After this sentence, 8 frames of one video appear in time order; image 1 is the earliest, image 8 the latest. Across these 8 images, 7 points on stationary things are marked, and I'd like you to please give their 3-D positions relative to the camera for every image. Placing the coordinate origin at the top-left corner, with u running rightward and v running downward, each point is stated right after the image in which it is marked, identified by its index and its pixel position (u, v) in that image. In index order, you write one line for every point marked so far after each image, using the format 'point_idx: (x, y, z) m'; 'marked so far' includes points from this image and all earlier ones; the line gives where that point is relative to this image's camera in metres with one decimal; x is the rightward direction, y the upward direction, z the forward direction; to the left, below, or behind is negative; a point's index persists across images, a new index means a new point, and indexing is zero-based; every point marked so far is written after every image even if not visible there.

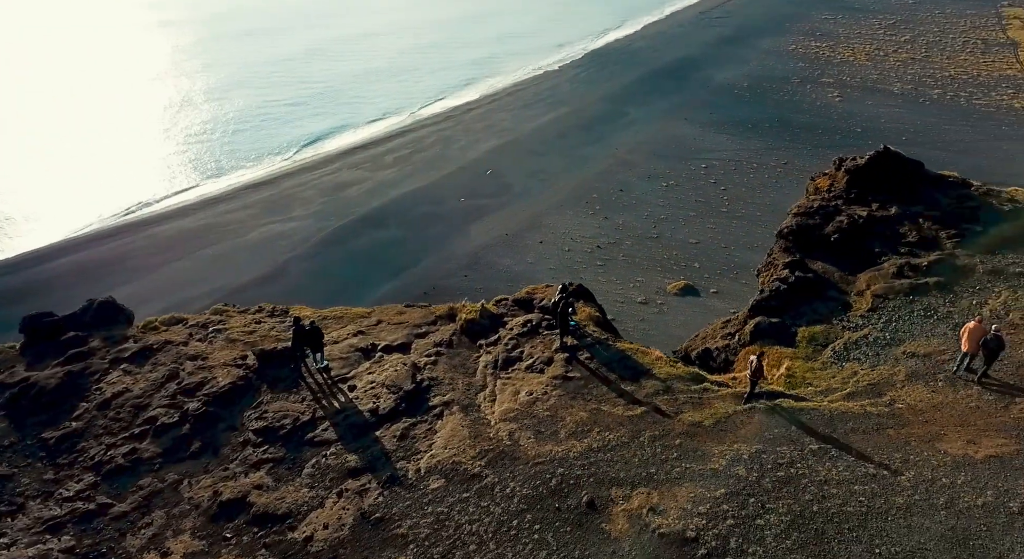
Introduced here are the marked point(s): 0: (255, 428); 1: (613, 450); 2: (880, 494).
0: (-5.7, -3.3, +18.1) m
1: (+1.9, -3.2, +15.8) m
2: (+6.1, -3.6, +13.6) m
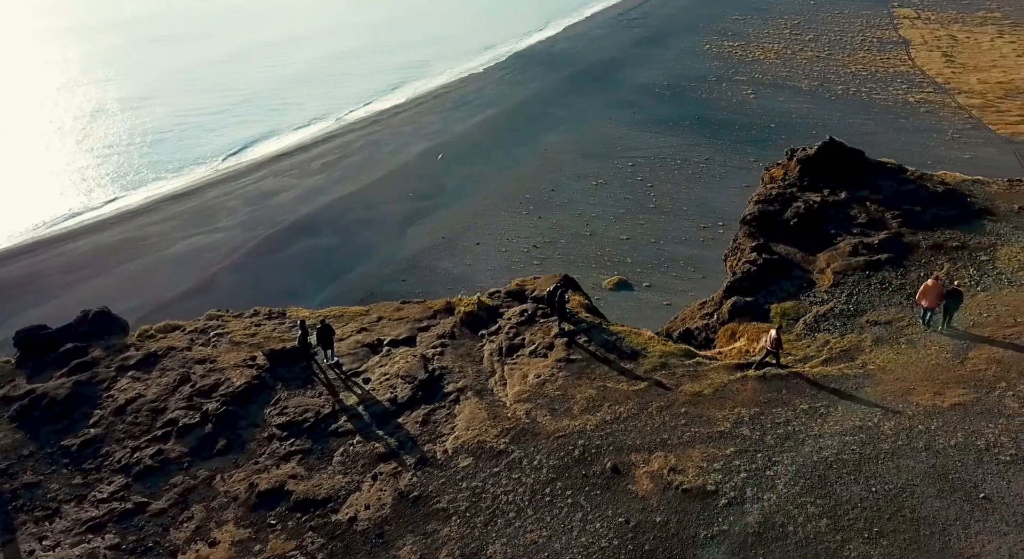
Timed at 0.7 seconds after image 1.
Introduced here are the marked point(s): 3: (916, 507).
0: (-5.4, -3.3, +18.9) m
1: (+2.3, -2.9, +17.3) m
2: (+6.8, -3.1, +15.5) m
3: (+6.9, -3.8, +13.8) m
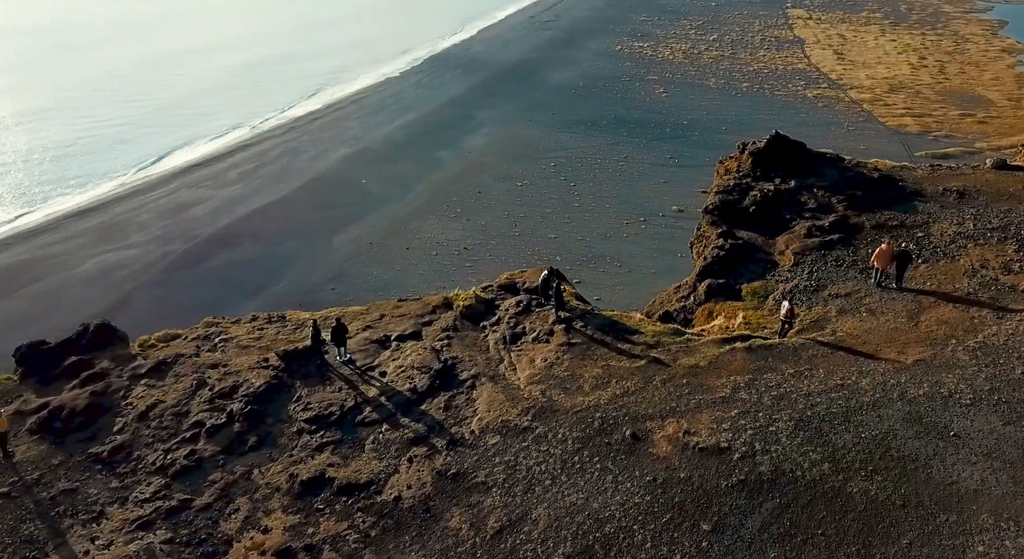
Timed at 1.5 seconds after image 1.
0: (-5.0, -3.4, +19.9) m
1: (+2.8, -2.6, +19.1) m
2: (+7.4, -2.6, +17.8) m
3: (+7.7, -3.3, +16.1) m
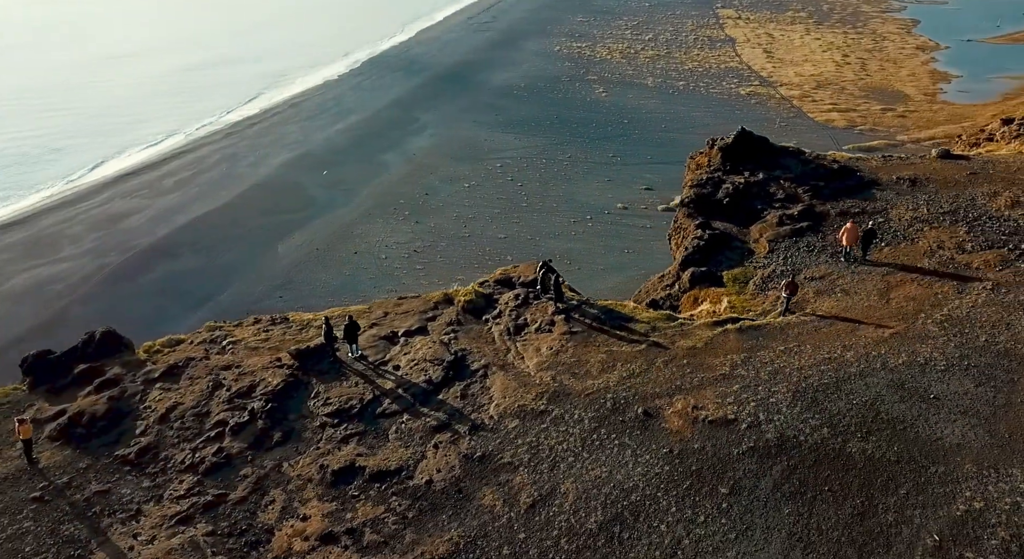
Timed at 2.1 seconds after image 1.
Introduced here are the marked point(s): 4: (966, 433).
0: (-4.7, -3.4, +20.7) m
1: (+3.1, -2.4, +20.5) m
2: (+7.8, -2.1, +19.5) m
3: (+8.3, -2.8, +17.9) m
4: (+9.5, -3.2, +17.1) m
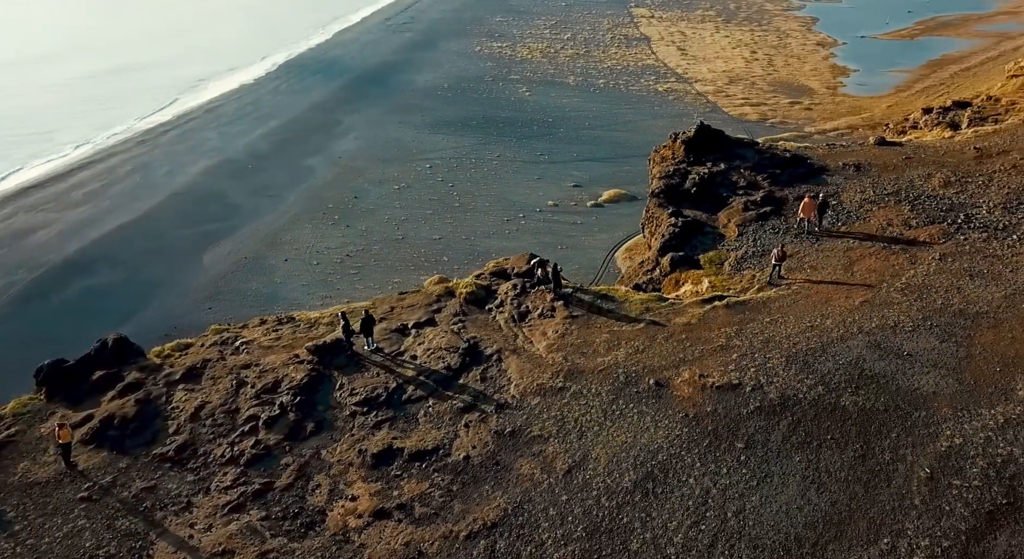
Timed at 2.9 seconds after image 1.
0: (-4.2, -3.3, +21.8) m
1: (+3.6, -1.9, +22.4) m
2: (+8.3, -1.5, +21.8) m
3: (+8.9, -2.2, +20.3) m
4: (+10.3, -2.4, +19.7) m
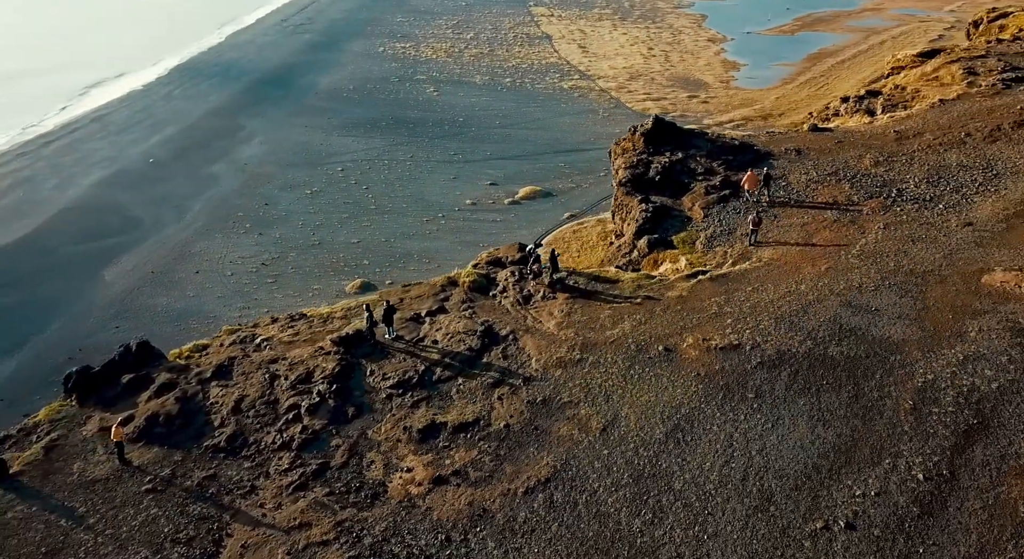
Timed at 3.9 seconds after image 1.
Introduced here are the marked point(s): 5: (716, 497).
0: (-3.6, -3.0, +23.4) m
1: (+4.0, -1.3, +24.8) m
2: (+8.8, -0.6, +24.9) m
3: (+9.6, -1.2, +23.4) m
4: (+11.0, -1.4, +22.9) m
5: (+4.6, -4.9, +18.4) m
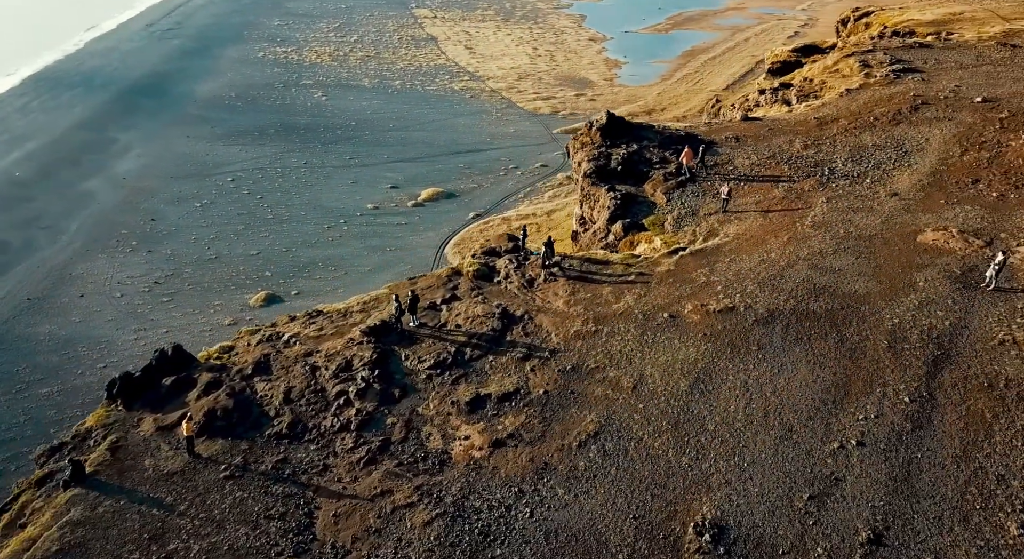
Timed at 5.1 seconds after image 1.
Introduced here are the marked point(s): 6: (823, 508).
0: (-2.7, -2.7, +25.4) m
1: (+4.5, -0.5, +27.8) m
2: (+9.1, +0.5, +28.5) m
3: (+10.2, -0.1, +27.2) m
4: (+11.7, -0.2, +26.9) m
5: (+6.2, -4.0, +21.6) m
6: (+7.4, -5.4, +19.5) m
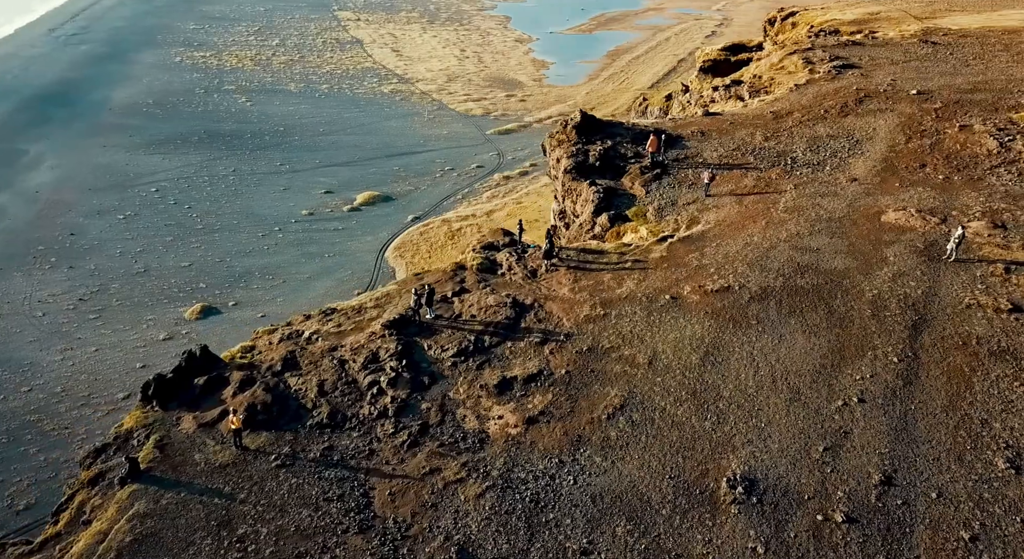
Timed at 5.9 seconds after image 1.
0: (-2.1, -2.5, +26.7) m
1: (+4.8, 0.0, +29.8) m
2: (+9.3, +1.2, +30.9) m
3: (+10.5, +0.7, +29.7) m
4: (+12.0, +0.6, +29.5) m
5: (+7.2, -3.4, +23.7) m
6: (+8.7, -4.8, +21.8) m
